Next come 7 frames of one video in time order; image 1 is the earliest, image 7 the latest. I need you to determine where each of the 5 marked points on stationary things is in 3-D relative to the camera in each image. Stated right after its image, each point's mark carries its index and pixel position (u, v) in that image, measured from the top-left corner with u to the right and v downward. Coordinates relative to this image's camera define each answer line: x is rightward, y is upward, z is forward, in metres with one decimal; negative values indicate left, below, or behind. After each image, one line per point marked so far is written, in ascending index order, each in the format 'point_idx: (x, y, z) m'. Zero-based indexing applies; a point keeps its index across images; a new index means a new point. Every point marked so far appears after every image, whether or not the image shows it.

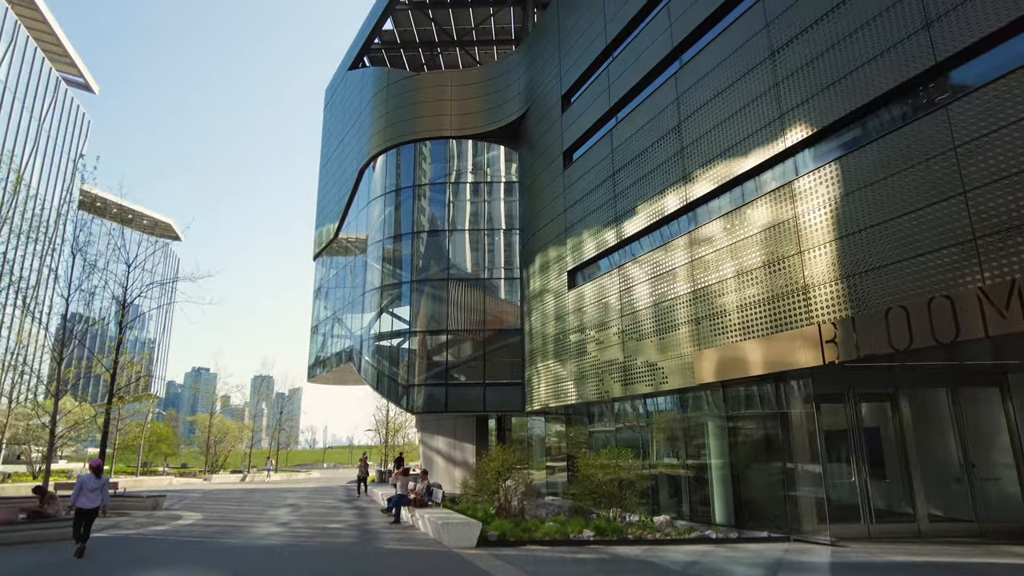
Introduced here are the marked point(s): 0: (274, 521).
0: (-5.1, -5.1, +14.3) m
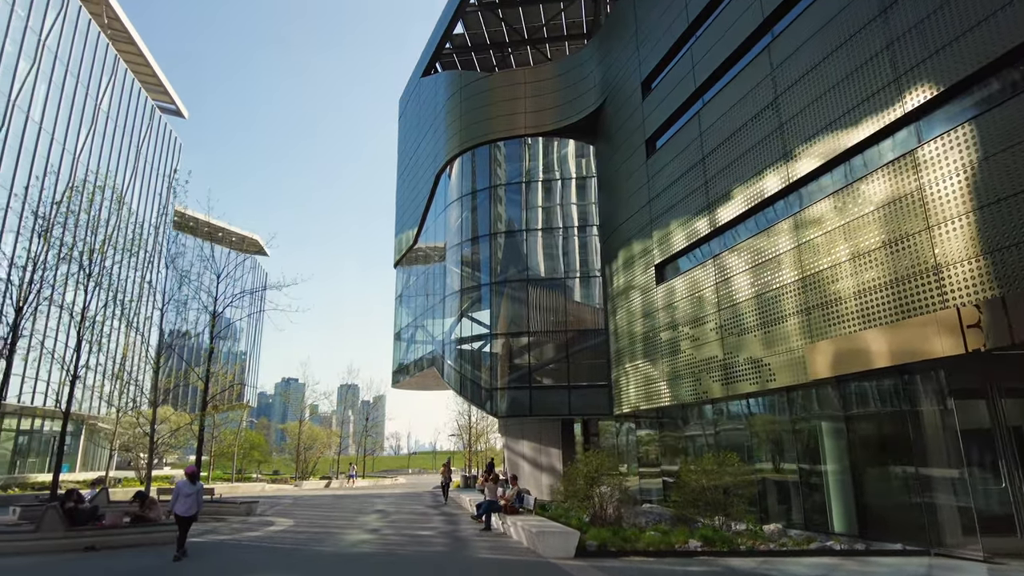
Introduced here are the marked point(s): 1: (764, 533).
0: (-3.1, -5.1, +14.1) m
1: (+4.3, -4.2, +11.1) m
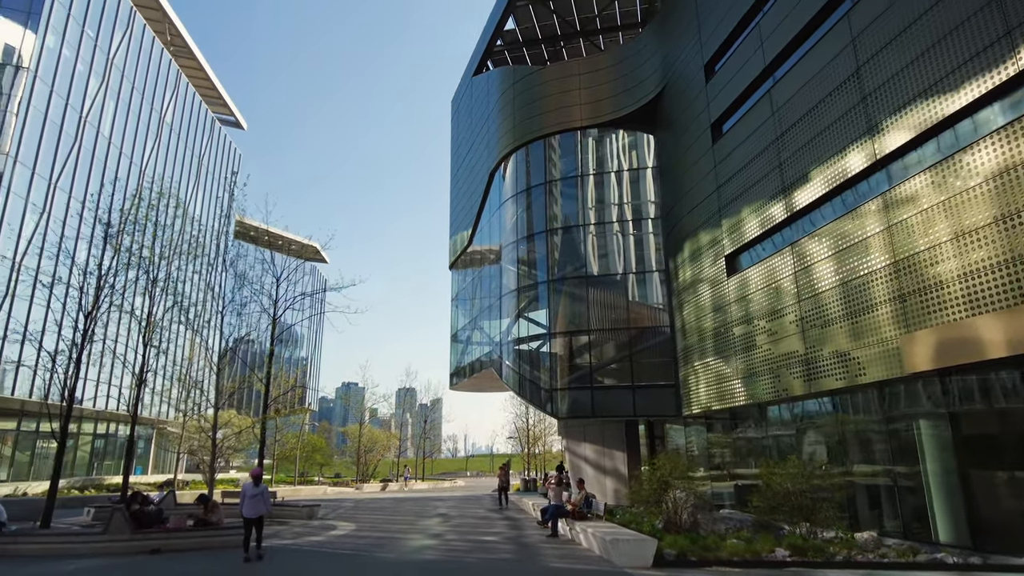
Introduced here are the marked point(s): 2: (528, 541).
0: (-1.8, -5.1, +13.7) m
1: (+5.3, -3.9, +10.2) m
2: (+0.3, -4.6, +12.0) m
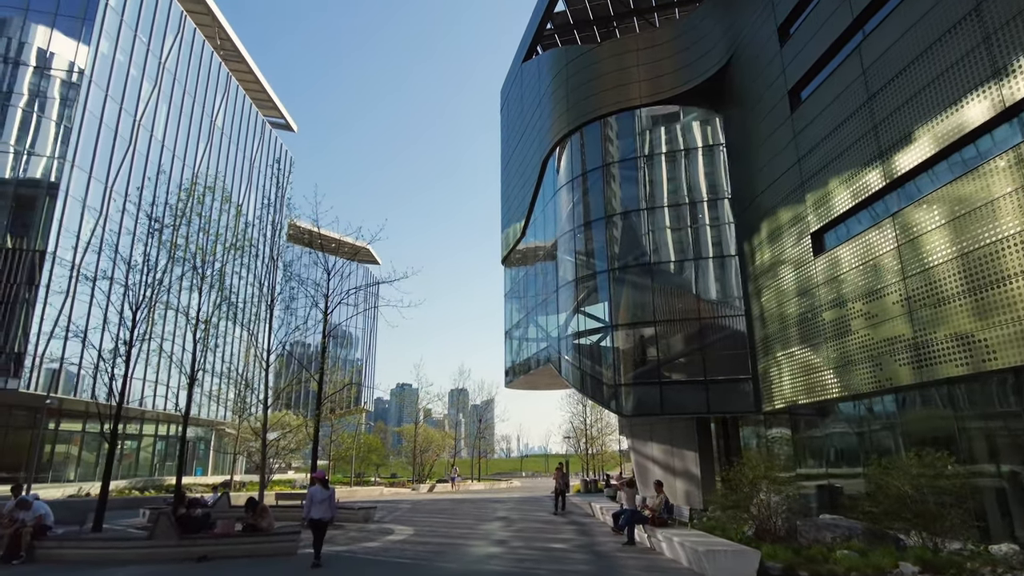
0: (-0.4, -4.8, +12.8) m
1: (+6.4, -3.5, +8.7) m
2: (+1.5, -4.3, +10.9) m
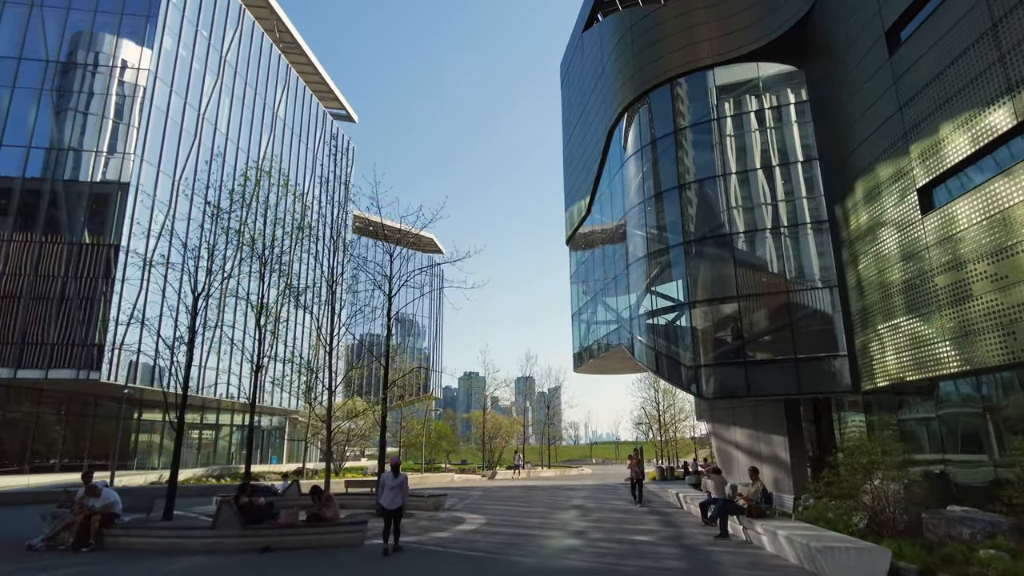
0: (+1.0, -4.3, +11.9) m
1: (+7.3, -2.9, +7.2) m
2: (+2.7, -3.8, +9.8) m
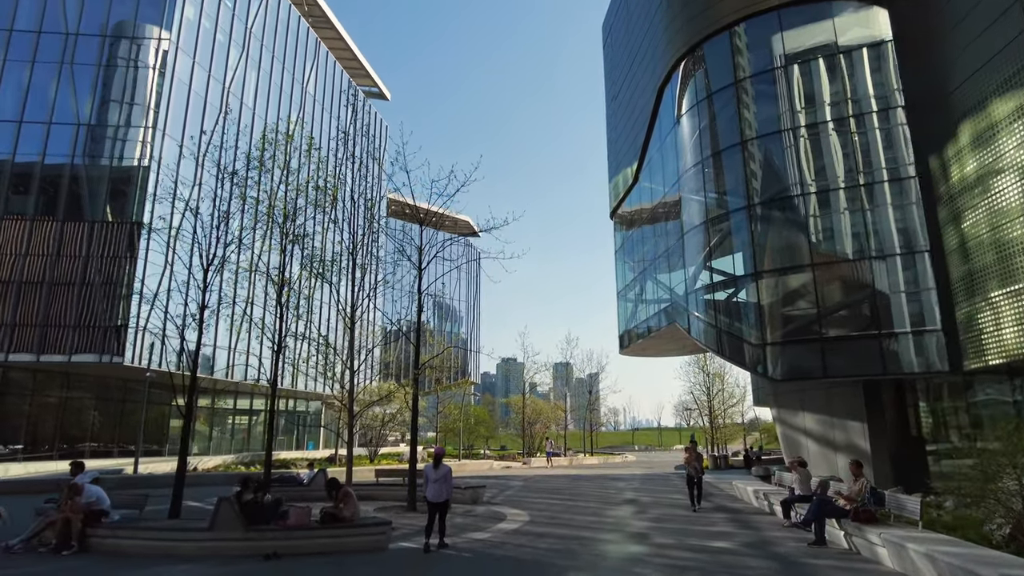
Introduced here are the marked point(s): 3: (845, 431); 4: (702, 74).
0: (+1.8, -3.7, +10.2) m
1: (+7.8, -2.4, +5.1) m
2: (+3.4, -3.3, +8.0) m
3: (+8.4, -3.6, +16.6) m
4: (+5.5, +6.3, +19.3) m
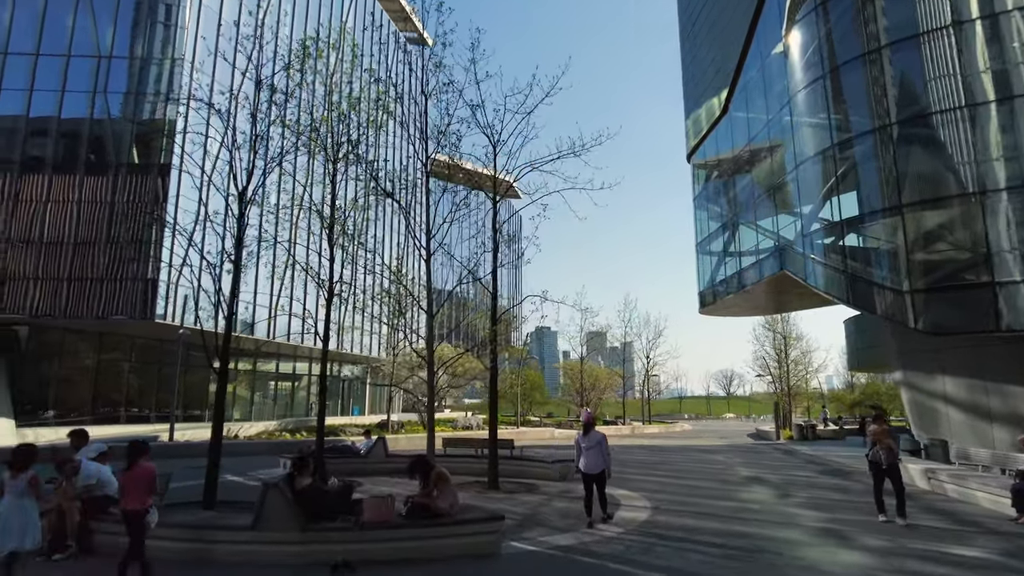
0: (+3.3, -2.7, +7.6) m
1: (+9.1, -1.6, +2.2) m
2: (+4.8, -2.3, +5.4) m
3: (+10.3, -2.3, +13.7) m
4: (+7.5, +7.8, +16.1) m
